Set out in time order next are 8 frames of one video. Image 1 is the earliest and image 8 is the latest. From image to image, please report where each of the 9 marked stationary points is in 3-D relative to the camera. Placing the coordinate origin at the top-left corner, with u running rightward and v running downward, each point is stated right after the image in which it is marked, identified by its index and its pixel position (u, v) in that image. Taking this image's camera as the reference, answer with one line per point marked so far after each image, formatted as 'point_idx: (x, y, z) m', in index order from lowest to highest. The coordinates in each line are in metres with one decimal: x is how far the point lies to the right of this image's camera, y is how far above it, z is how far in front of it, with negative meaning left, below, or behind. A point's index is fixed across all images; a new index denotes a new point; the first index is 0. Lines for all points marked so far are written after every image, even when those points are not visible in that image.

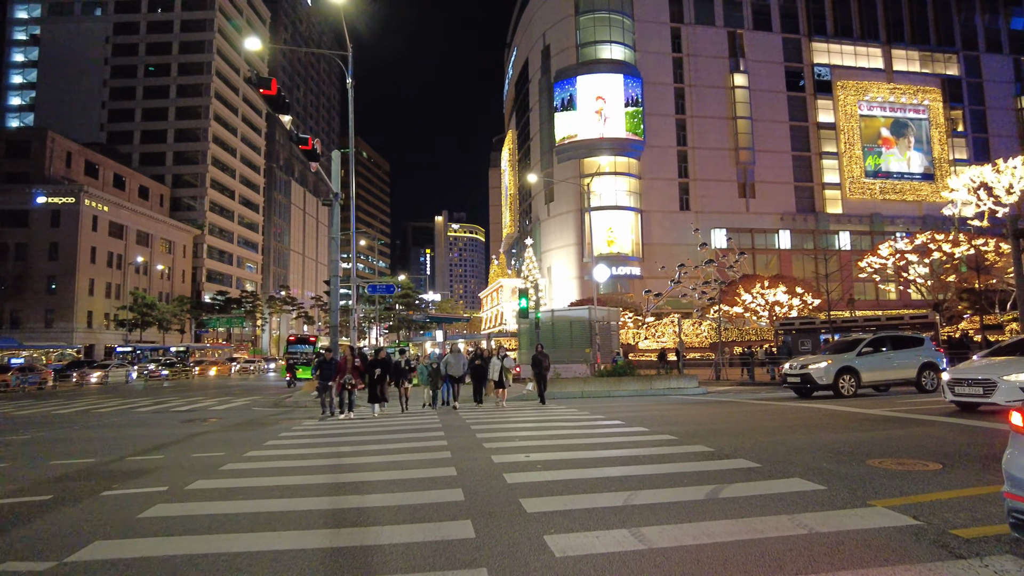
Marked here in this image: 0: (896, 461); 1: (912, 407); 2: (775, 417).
0: (+3.3, -1.5, +5.8) m
1: (+6.9, -2.1, +11.4) m
2: (+4.0, -2.0, +10.0) m
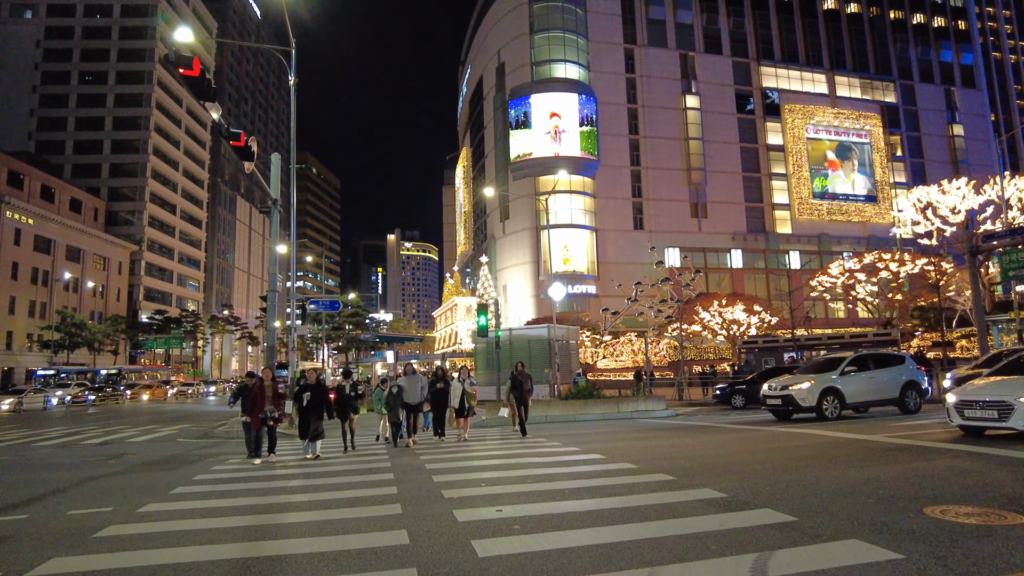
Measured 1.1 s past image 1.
0: (+3.1, -1.6, +4.7) m
1: (+6.2, -2.3, +10.5) m
2: (+3.5, -2.2, +9.0) m
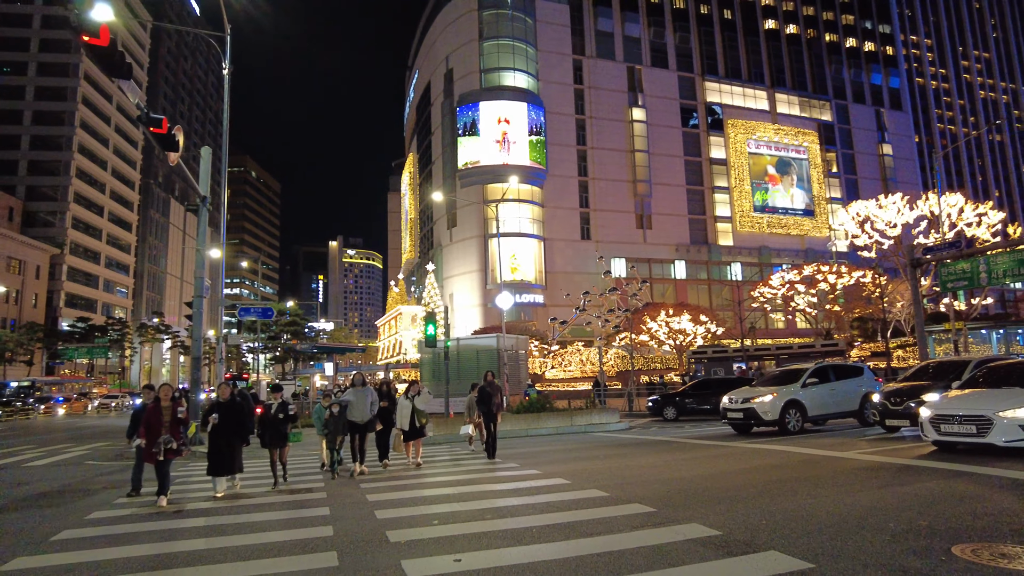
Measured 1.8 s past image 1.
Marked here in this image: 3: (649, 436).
0: (+2.9, -1.6, +4.0) m
1: (+5.5, -2.4, +10.1) m
2: (+2.9, -2.3, +8.4) m
3: (+3.1, -3.3, +14.8) m
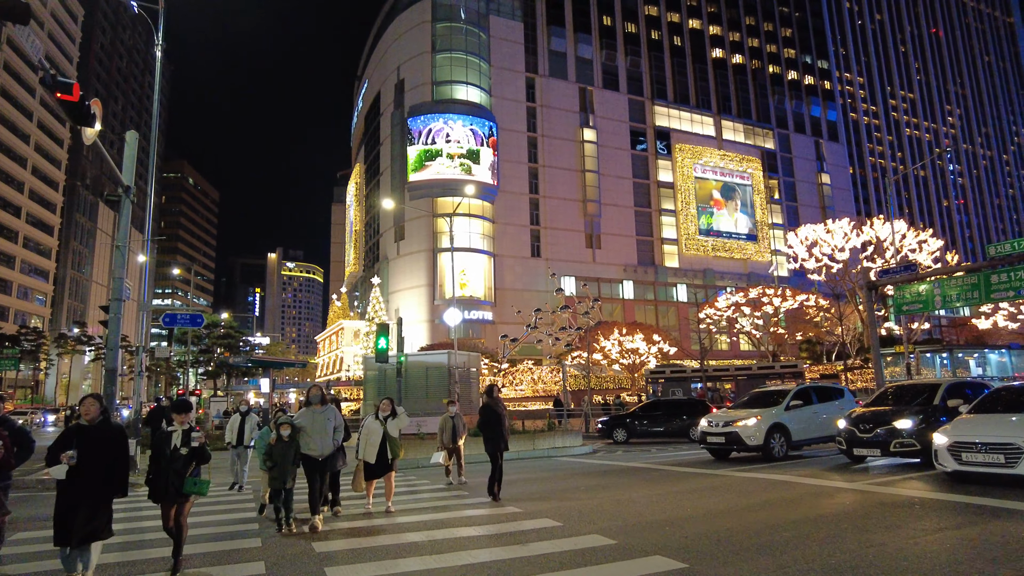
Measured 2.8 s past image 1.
0: (+3.0, -1.6, +3.1) m
1: (+5.1, -2.7, +9.3) m
2: (+2.7, -2.4, +7.3) m
3: (+2.2, -3.6, +13.8) m
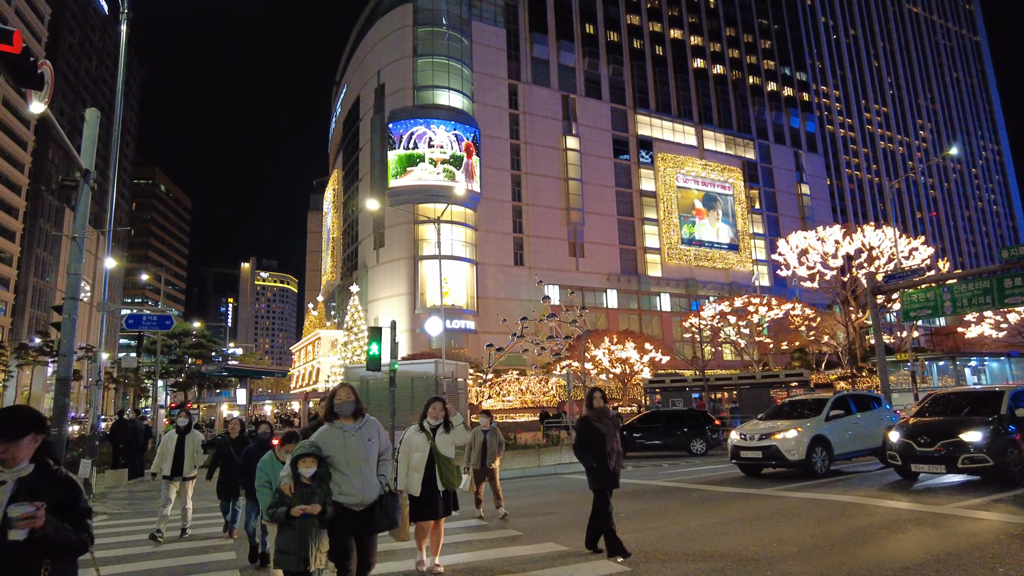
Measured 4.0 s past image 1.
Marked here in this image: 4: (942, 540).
0: (+3.5, -1.4, +1.9) m
1: (+5.4, -2.6, +8.2) m
2: (+3.0, -2.3, +6.1) m
3: (+2.4, -3.6, +12.5) m
4: (+4.0, -2.2, +5.8) m
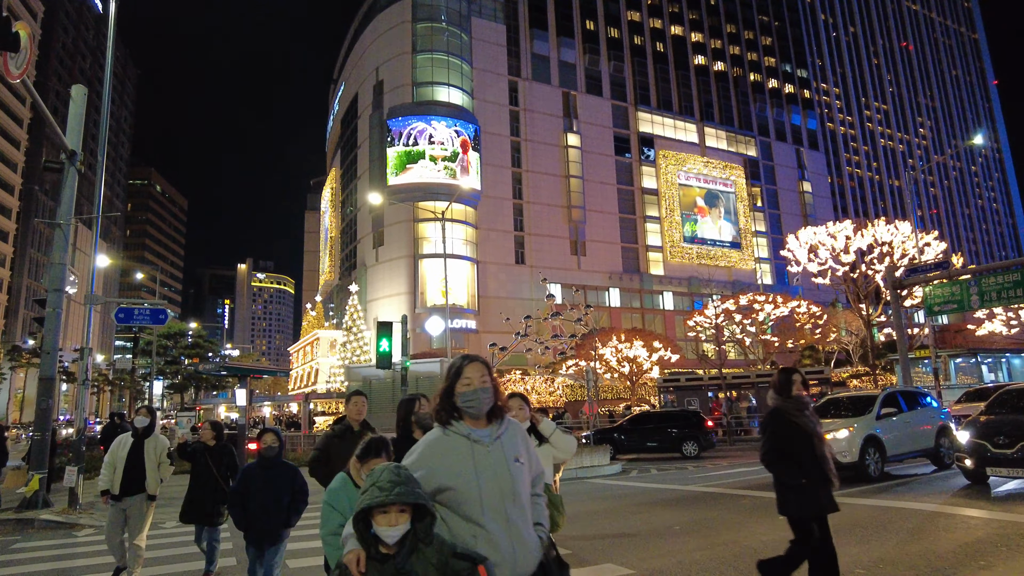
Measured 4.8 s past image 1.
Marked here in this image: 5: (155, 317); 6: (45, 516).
0: (+3.9, -1.2, +1.0) m
1: (+5.8, -2.4, +7.4) m
2: (+3.4, -2.1, +5.3) m
3: (+2.7, -3.4, +11.7) m
4: (+4.4, -2.0, +4.9) m
5: (-10.1, -1.0, +19.1) m
6: (-7.5, -3.7, +10.6) m
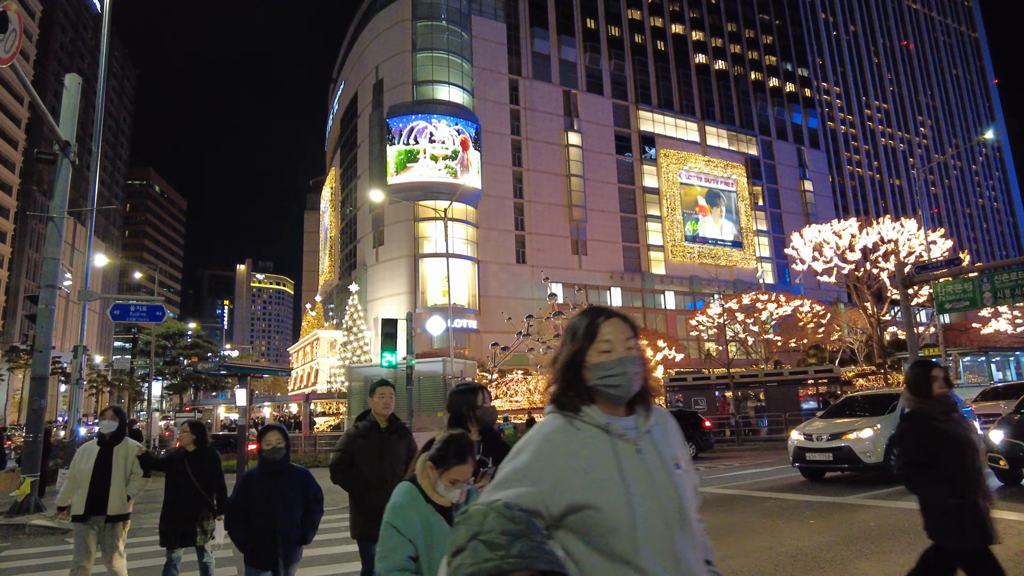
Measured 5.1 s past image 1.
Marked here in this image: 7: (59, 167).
0: (+4.1, -1.1, +0.7) m
1: (+5.9, -2.3, +7.0) m
2: (+3.6, -2.0, +4.9) m
3: (+2.9, -3.4, +11.3) m
4: (+4.6, -1.9, +4.6) m
5: (-10.0, -1.0, +18.7) m
6: (-7.4, -3.6, +10.2) m
7: (-7.1, +1.9, +10.4) m
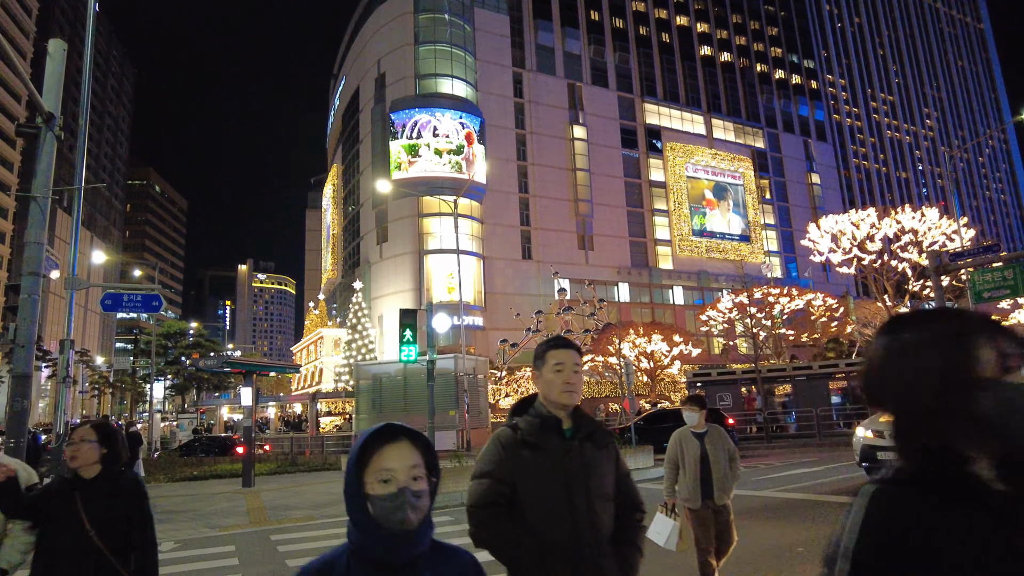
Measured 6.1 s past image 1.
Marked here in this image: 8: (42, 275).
0: (+4.6, -0.9, -0.3) m
1: (+6.4, -2.1, +6.0) m
2: (+4.1, -1.8, +3.9) m
3: (+3.4, -3.1, +10.3) m
4: (+5.0, -1.6, +3.6) m
5: (-9.5, -0.8, +17.7) m
6: (-6.9, -3.4, +9.3) m
7: (-6.7, +2.1, +9.4) m
8: (-6.9, +0.3, +9.9) m
